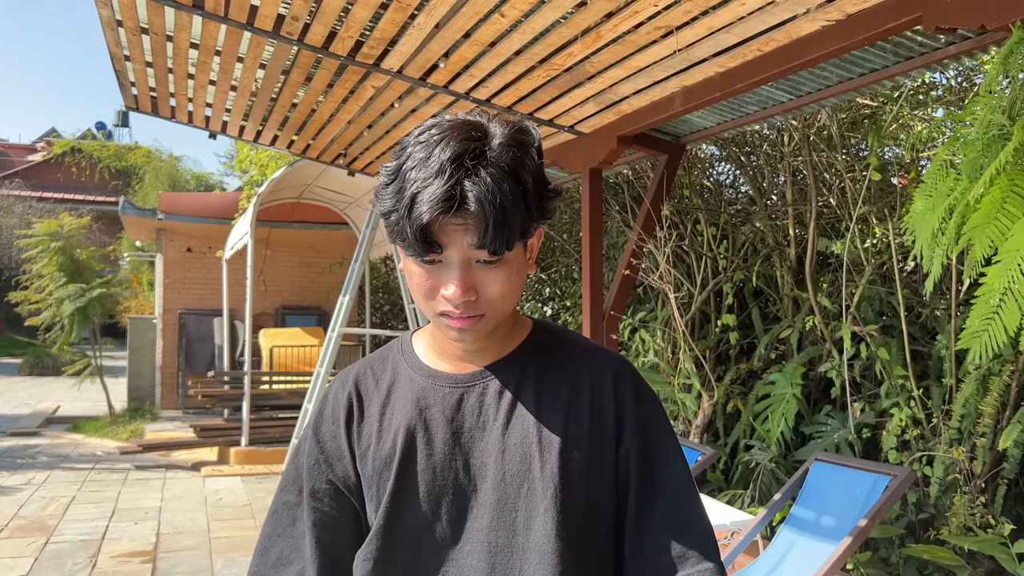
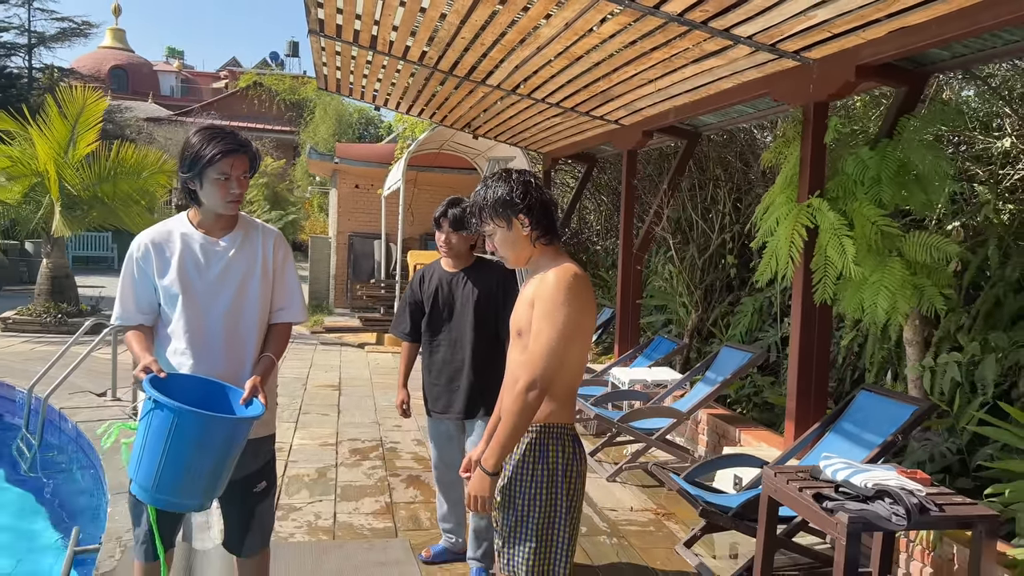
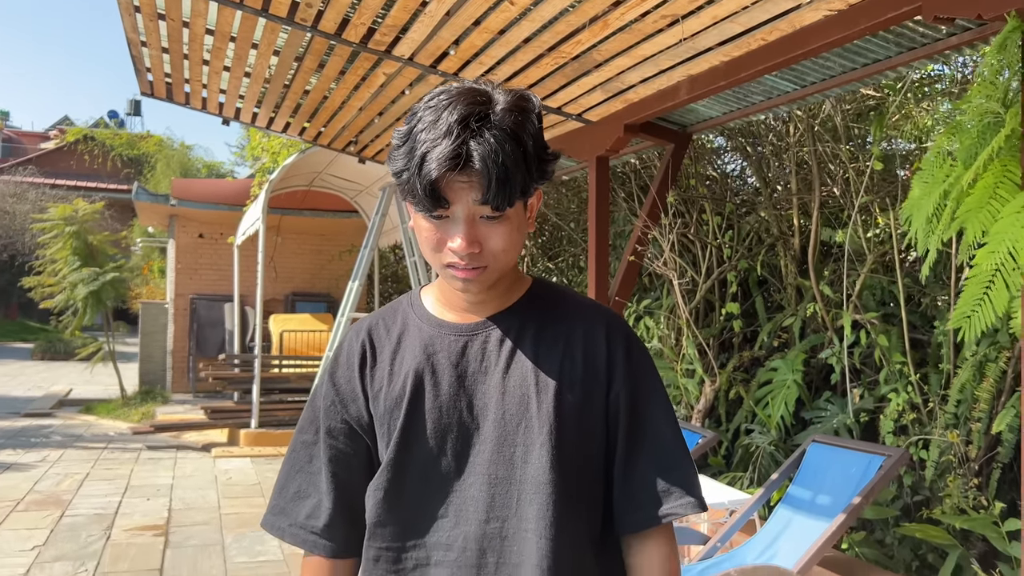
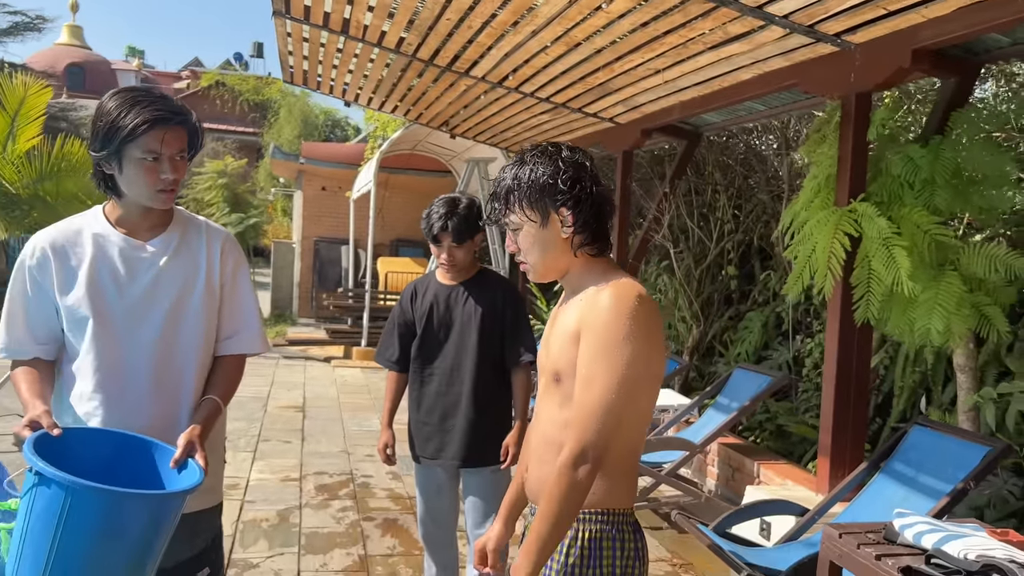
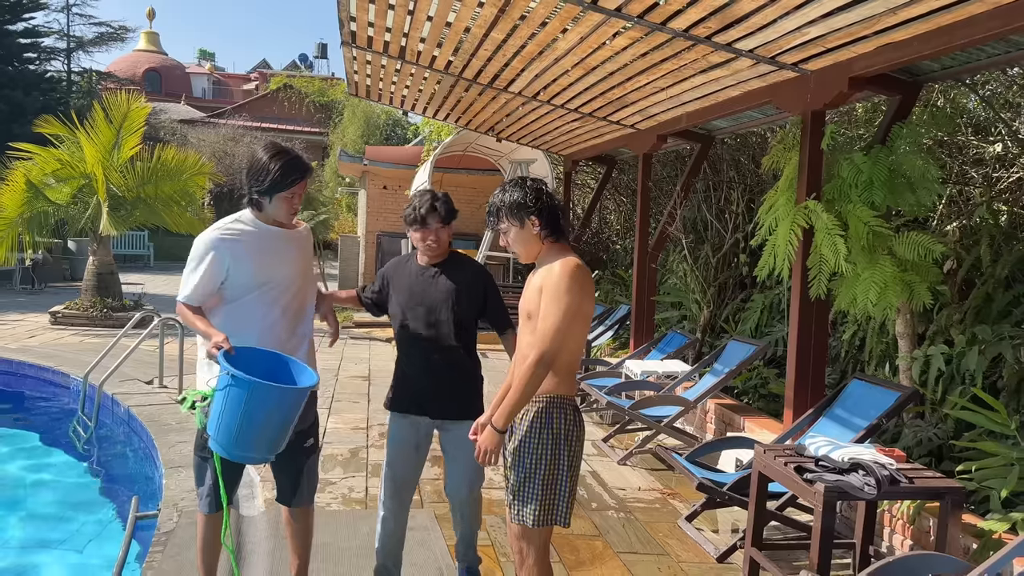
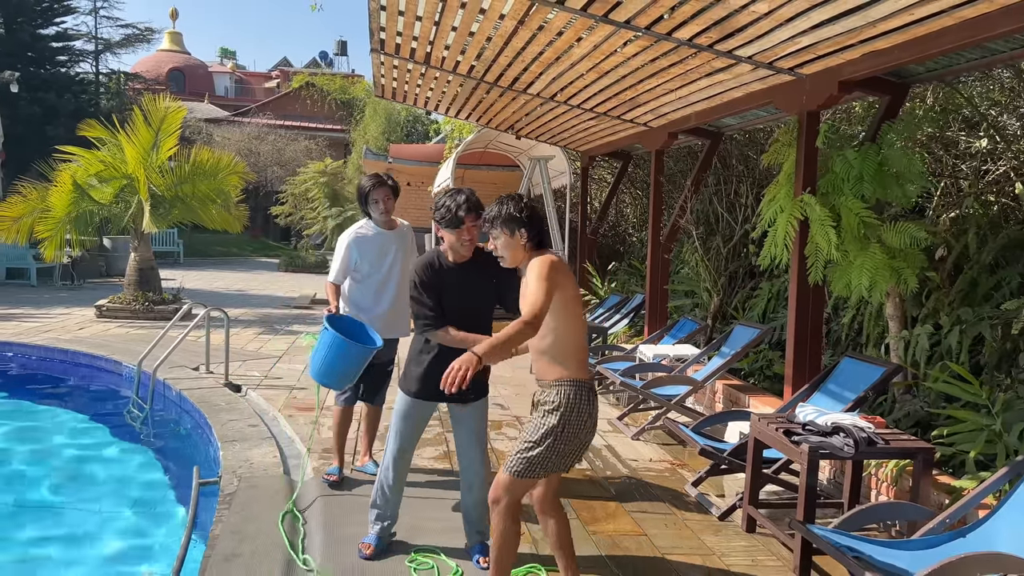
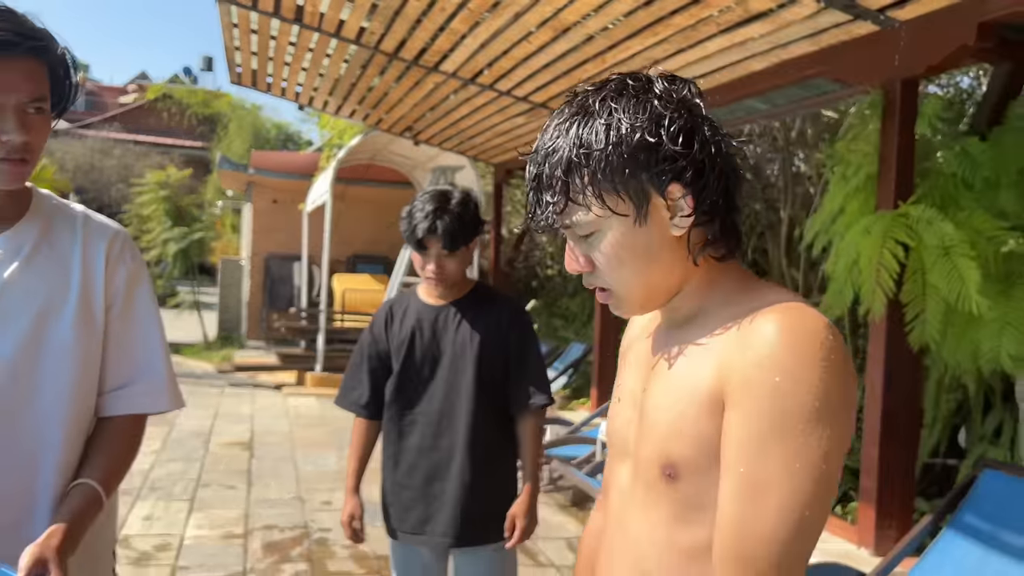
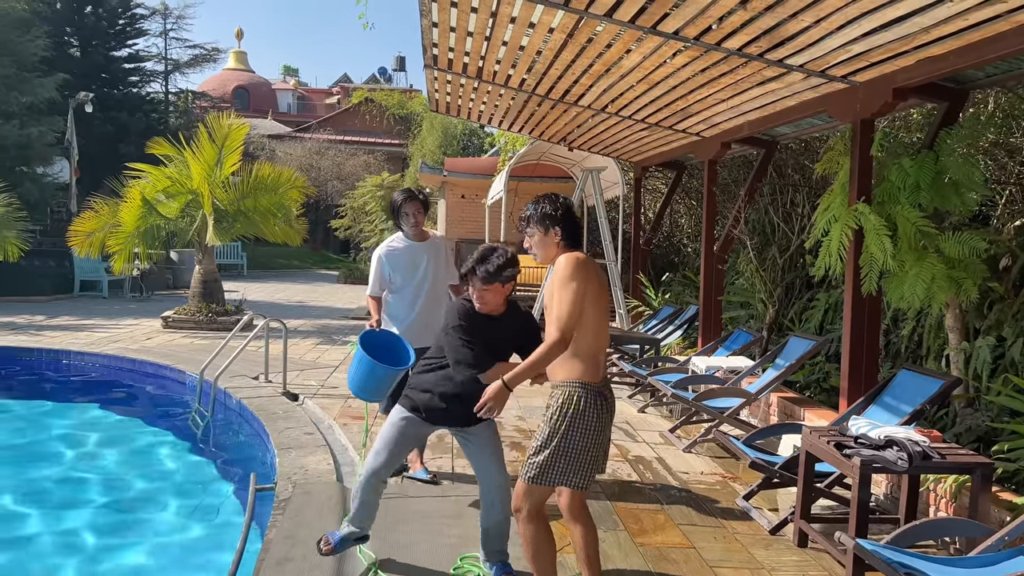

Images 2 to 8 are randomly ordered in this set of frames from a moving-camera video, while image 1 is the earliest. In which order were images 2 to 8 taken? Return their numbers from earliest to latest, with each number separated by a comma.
3, 7, 4, 2, 5, 6, 8
